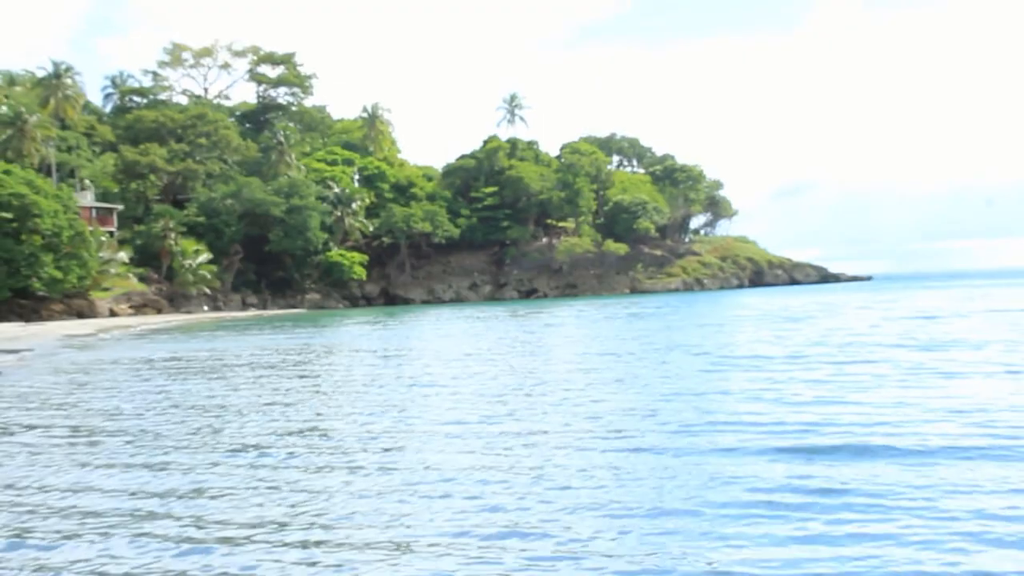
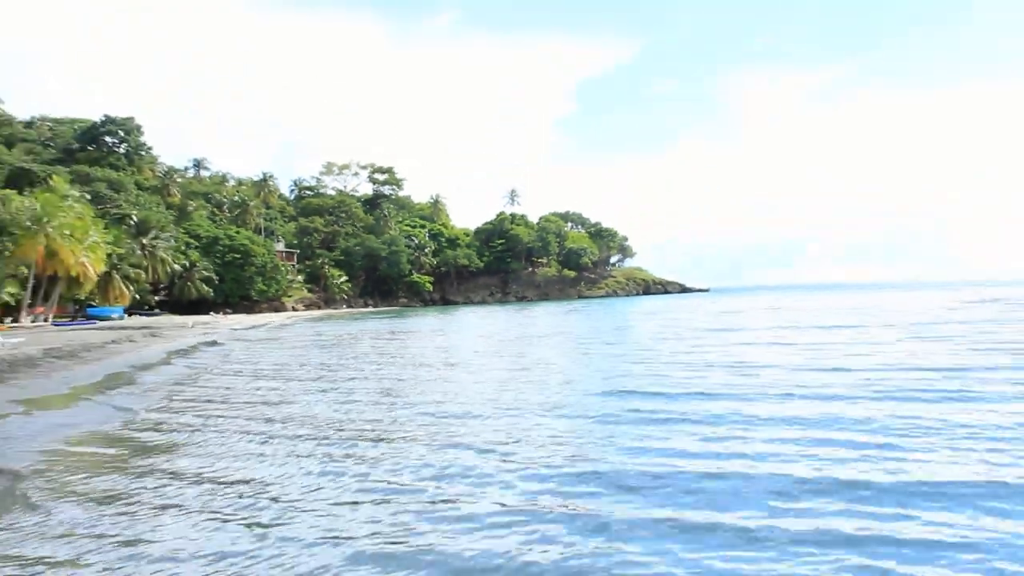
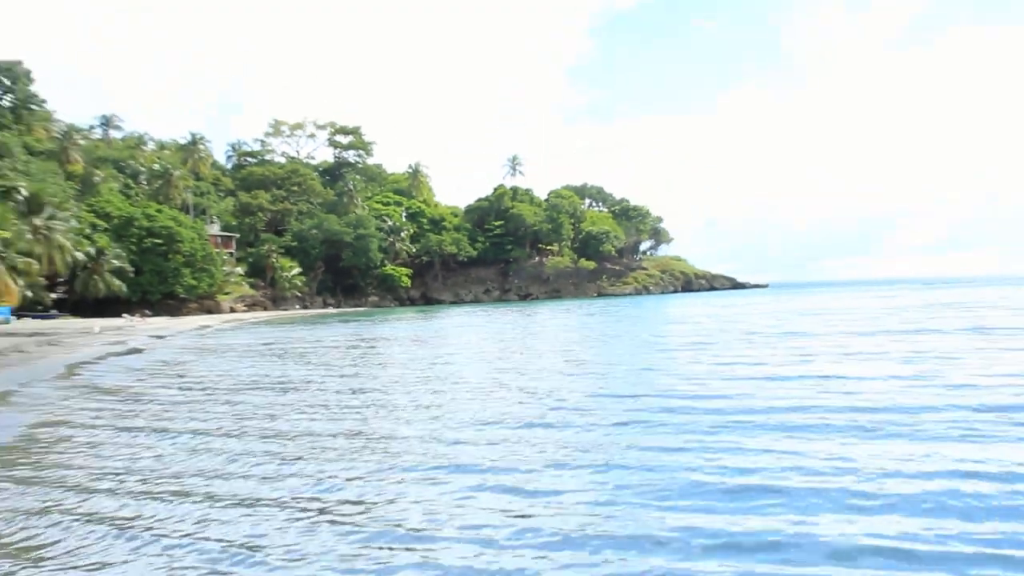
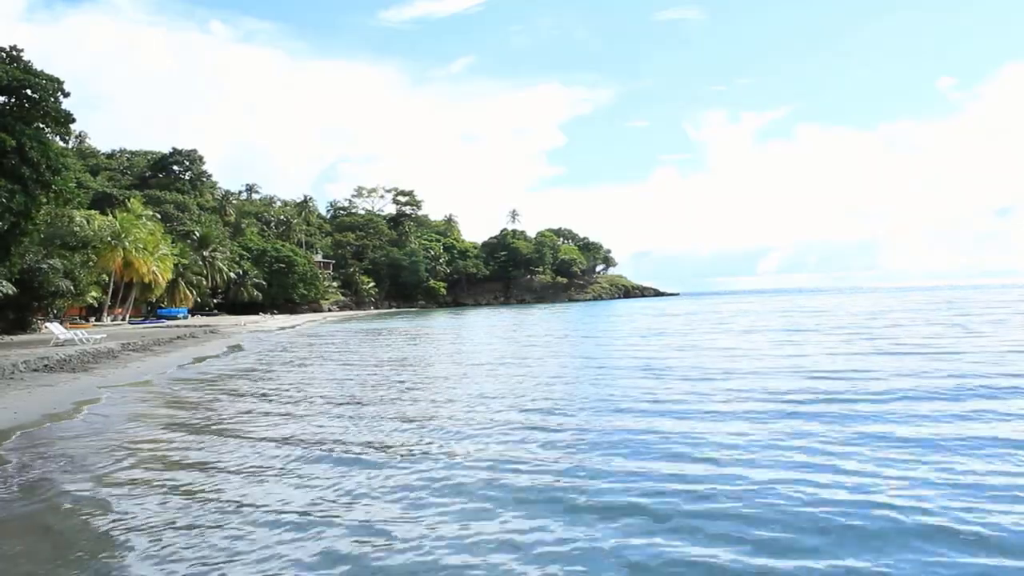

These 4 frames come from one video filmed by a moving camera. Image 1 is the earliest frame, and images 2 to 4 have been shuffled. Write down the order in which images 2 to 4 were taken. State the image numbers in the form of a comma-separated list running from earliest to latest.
3, 2, 4
